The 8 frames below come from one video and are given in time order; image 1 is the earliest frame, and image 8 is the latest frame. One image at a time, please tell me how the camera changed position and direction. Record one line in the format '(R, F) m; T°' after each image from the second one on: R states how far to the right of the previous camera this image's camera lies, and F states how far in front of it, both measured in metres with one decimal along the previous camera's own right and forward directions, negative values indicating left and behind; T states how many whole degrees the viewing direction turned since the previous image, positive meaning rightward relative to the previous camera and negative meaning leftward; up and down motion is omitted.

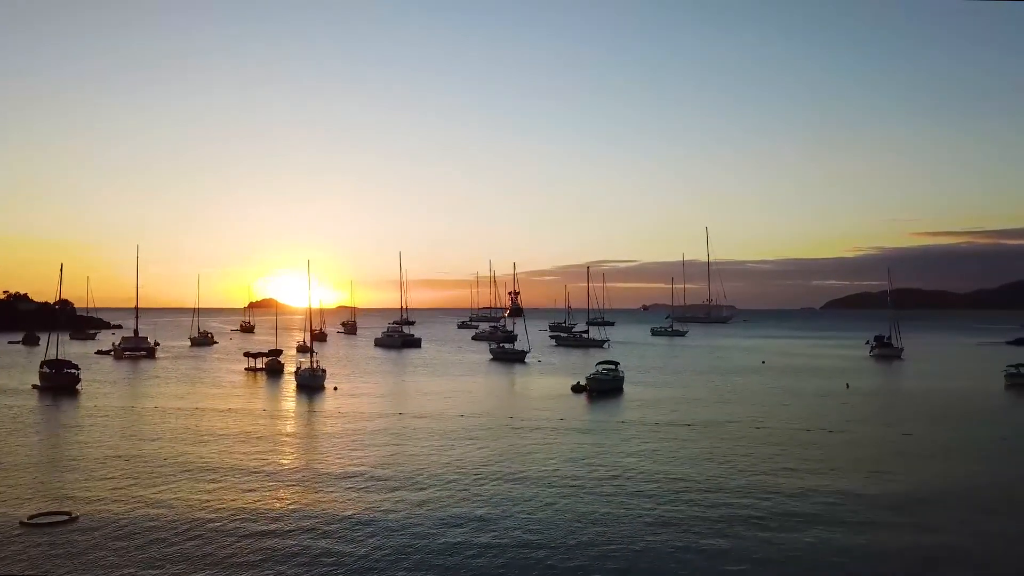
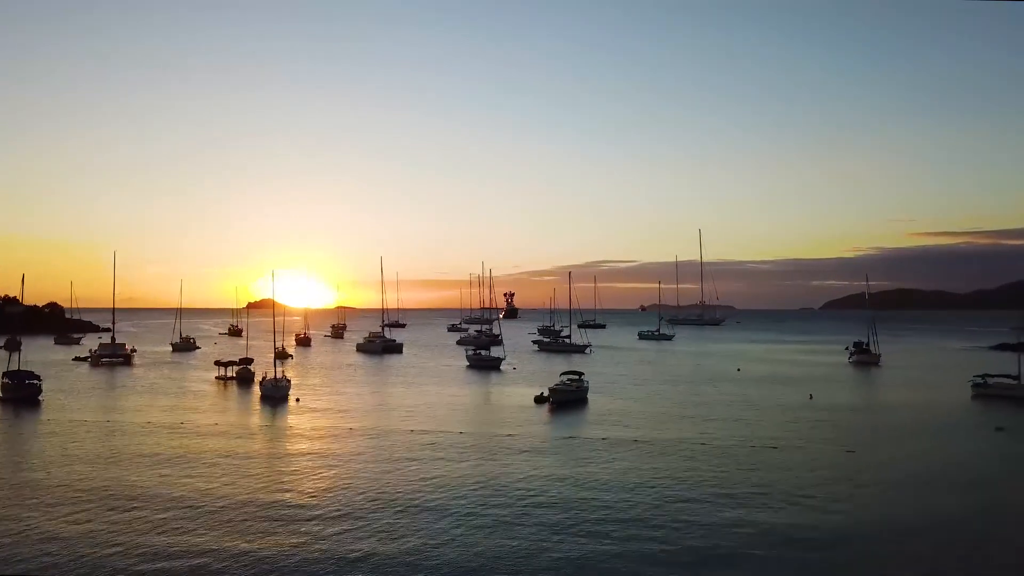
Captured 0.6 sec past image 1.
(+1.8, +0.1) m; 0°
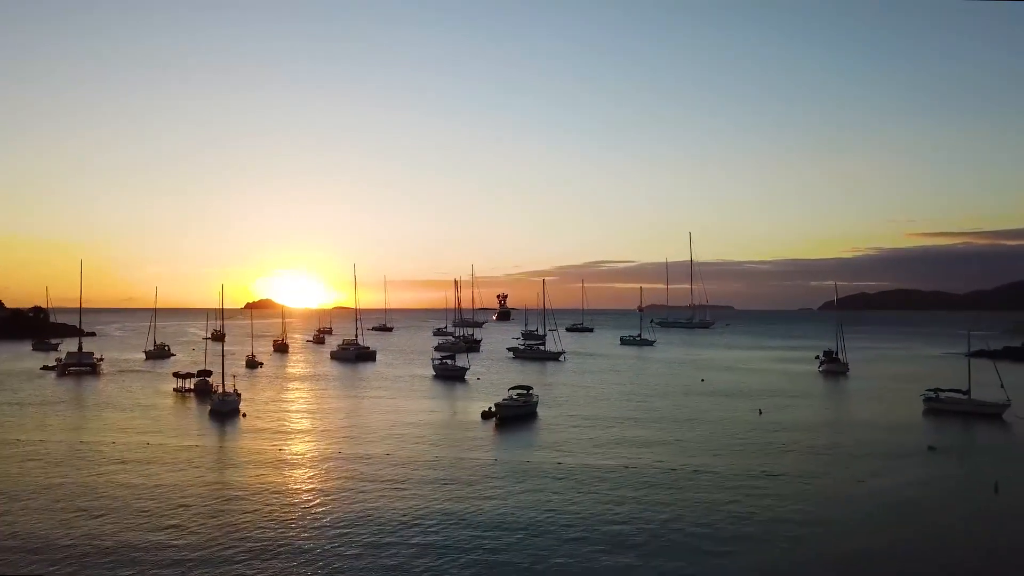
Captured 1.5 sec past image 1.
(+2.5, +0.1) m; 0°
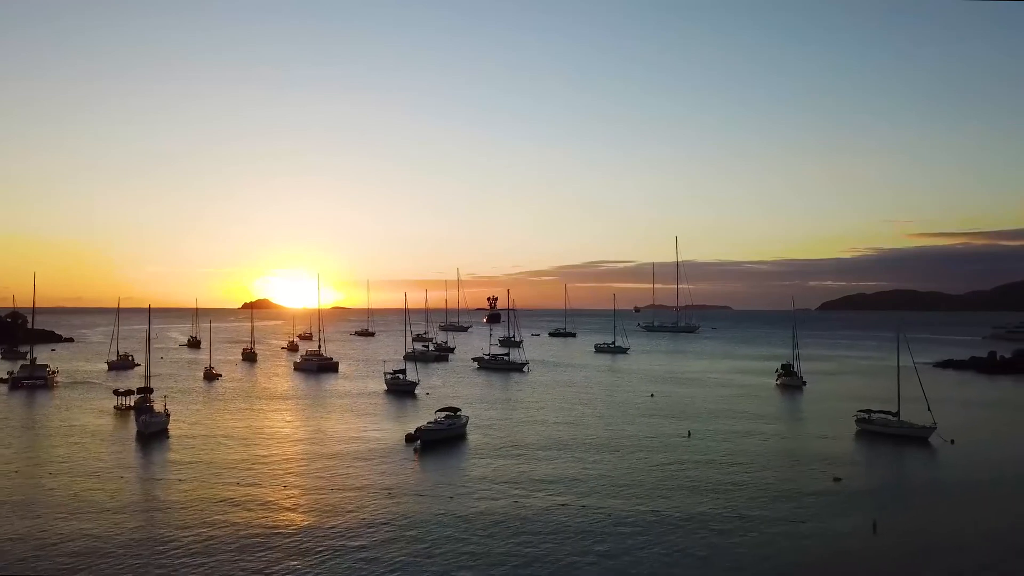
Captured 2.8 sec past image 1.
(+3.5, +0.2) m; 0°
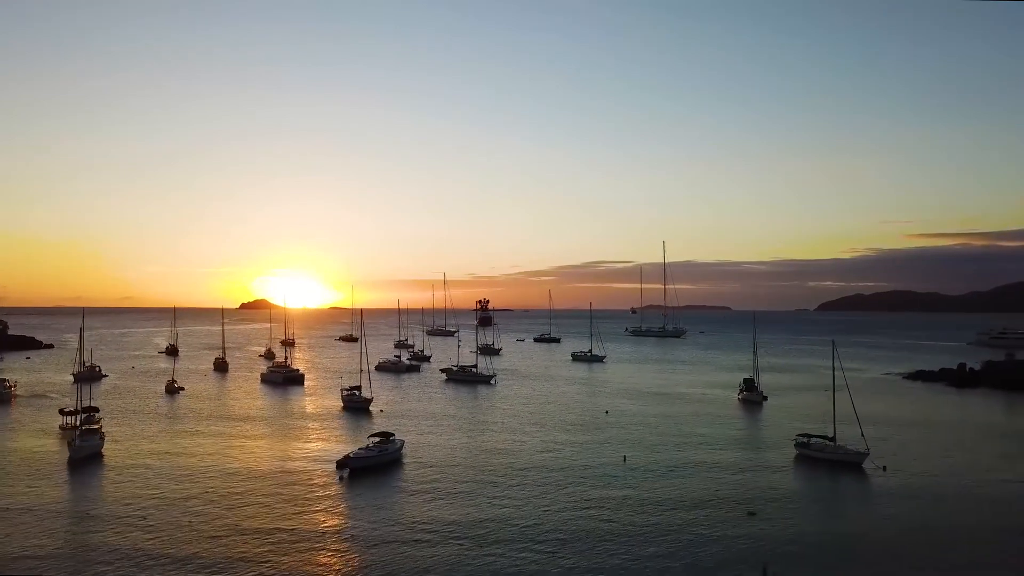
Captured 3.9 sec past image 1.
(+3.2, +0.2) m; 0°
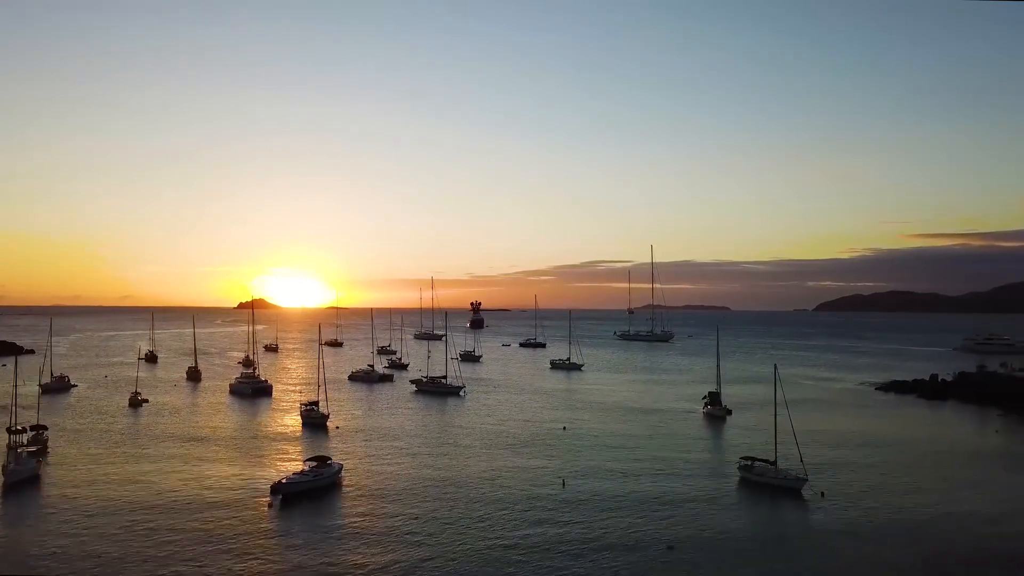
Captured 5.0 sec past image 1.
(+2.9, +0.3) m; 0°
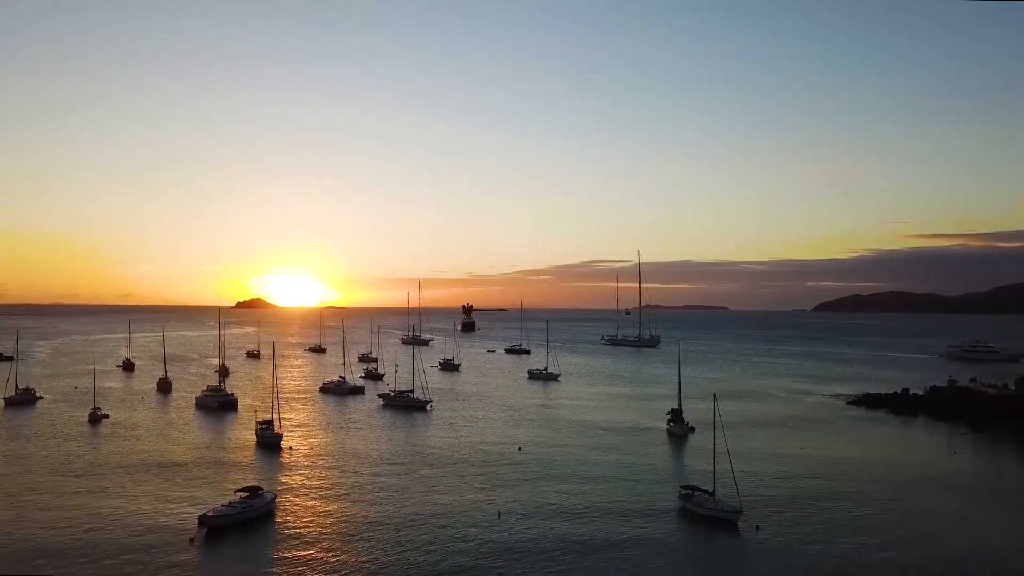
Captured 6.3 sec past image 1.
(+3.1, +0.4) m; 0°
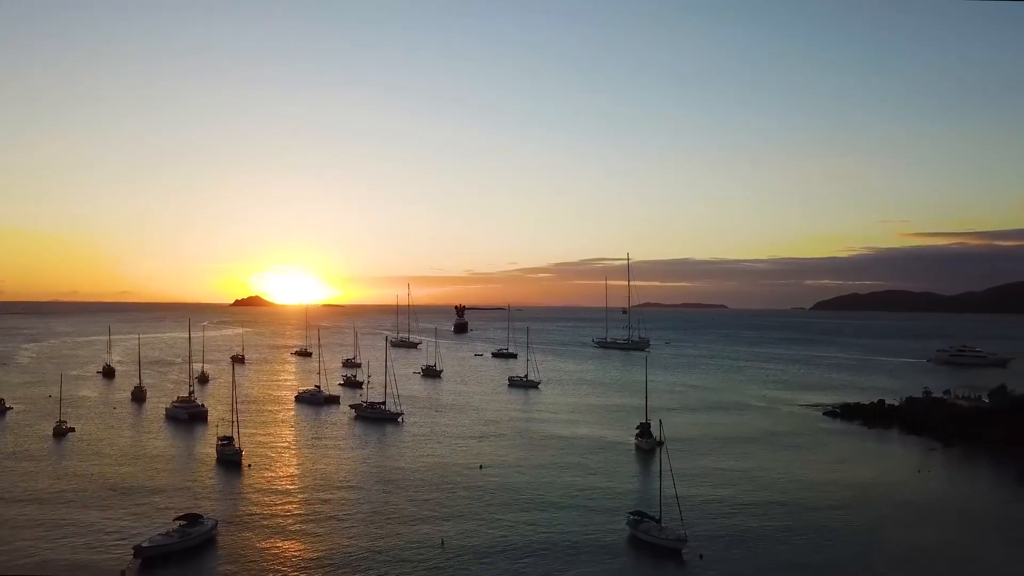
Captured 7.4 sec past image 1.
(+2.6, +0.5) m; 0°
